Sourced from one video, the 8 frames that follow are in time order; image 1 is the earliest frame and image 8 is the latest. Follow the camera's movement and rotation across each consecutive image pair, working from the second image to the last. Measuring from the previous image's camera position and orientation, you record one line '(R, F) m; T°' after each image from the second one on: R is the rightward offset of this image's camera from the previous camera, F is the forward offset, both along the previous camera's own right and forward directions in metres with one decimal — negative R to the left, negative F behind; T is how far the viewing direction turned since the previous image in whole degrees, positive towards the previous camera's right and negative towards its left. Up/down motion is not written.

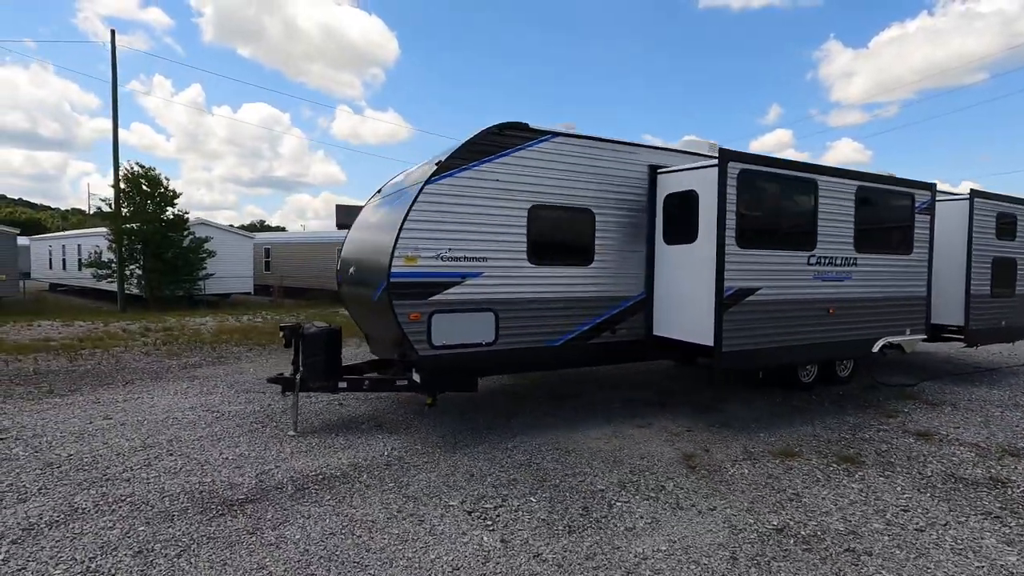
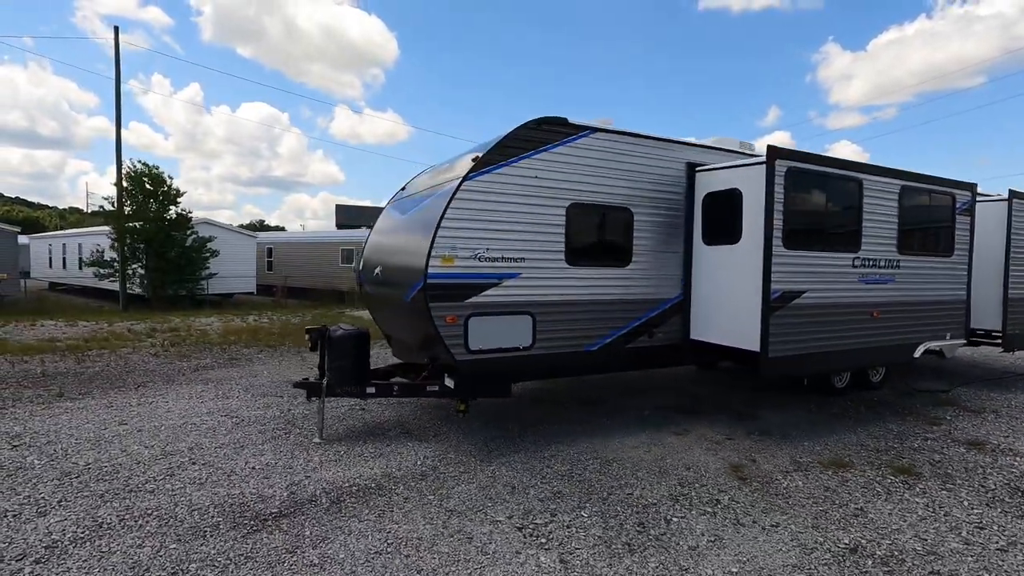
(-0.3, +0.2) m; 0°
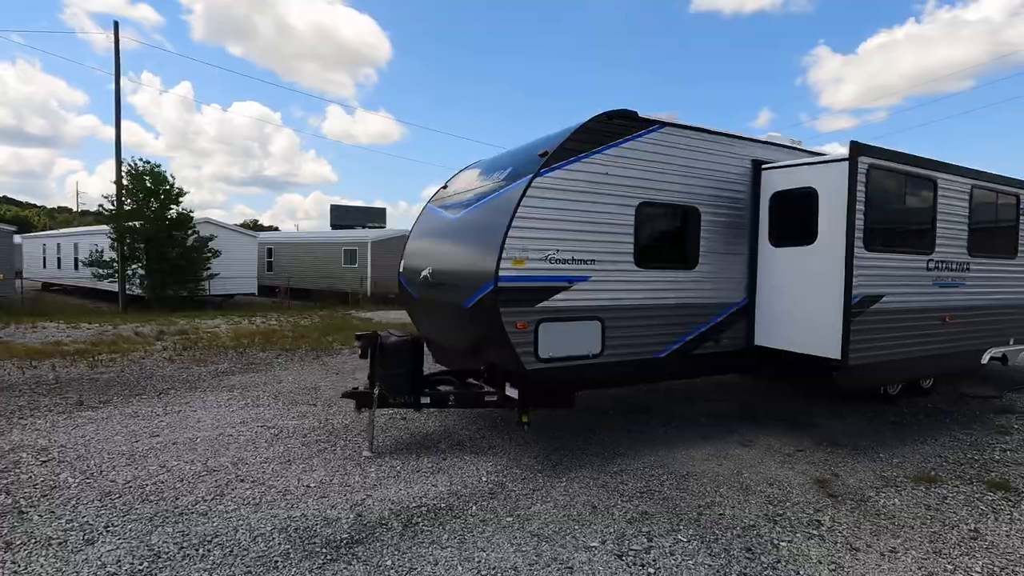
(-0.6, +0.3) m; +1°
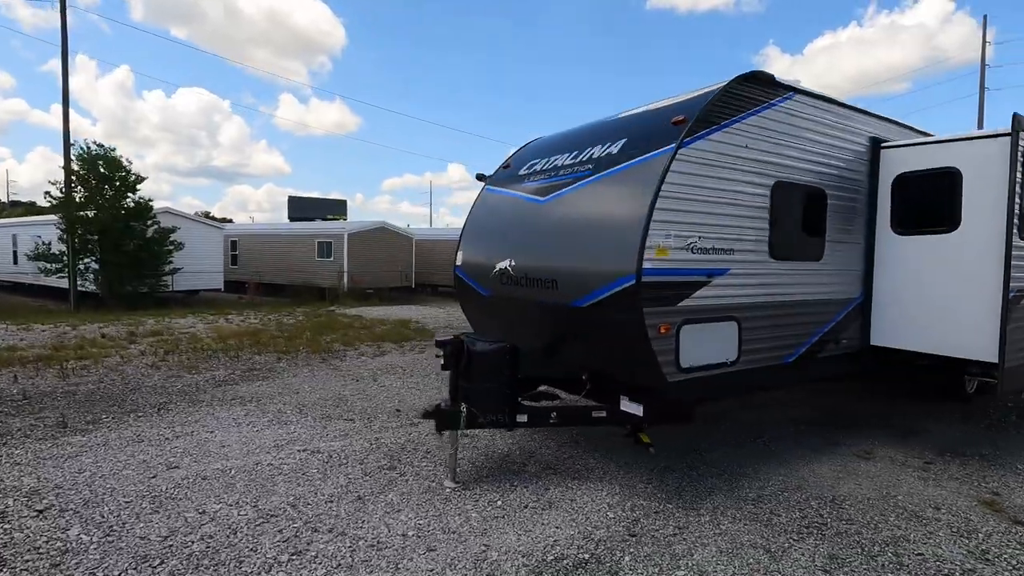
(-1.1, +0.8) m; +4°
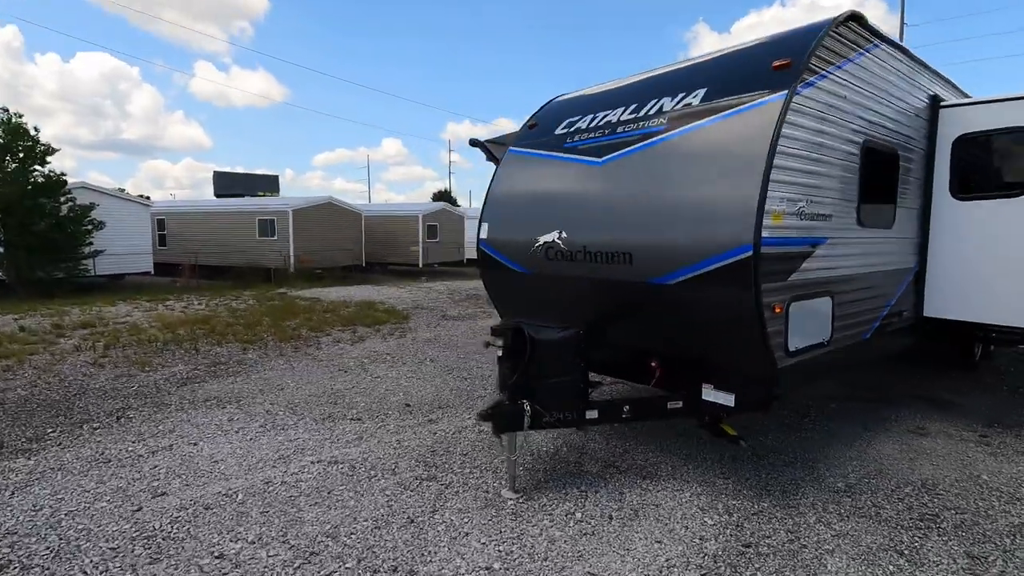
(-0.8, +0.6) m; +6°
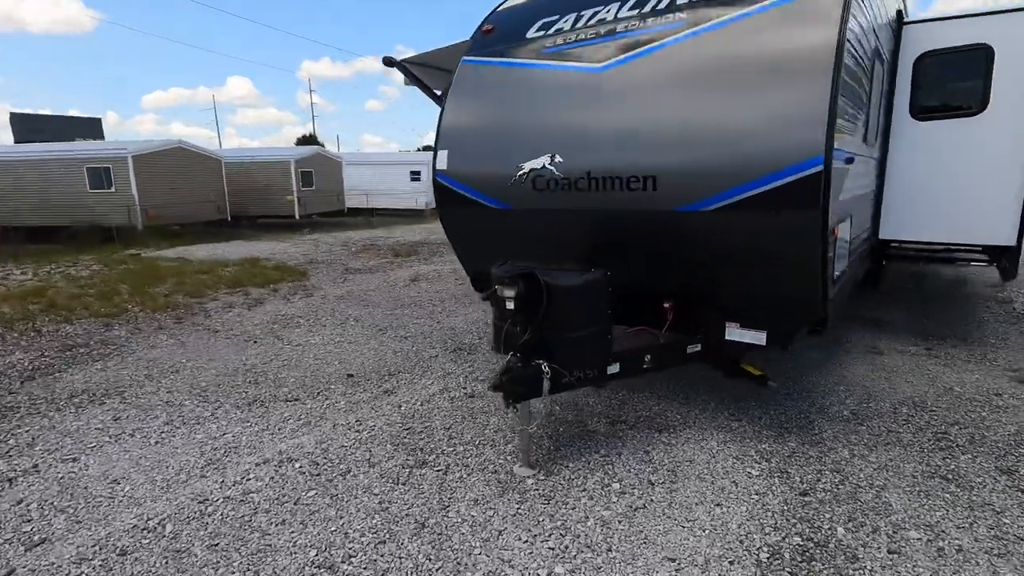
(-0.6, +0.7) m; +13°
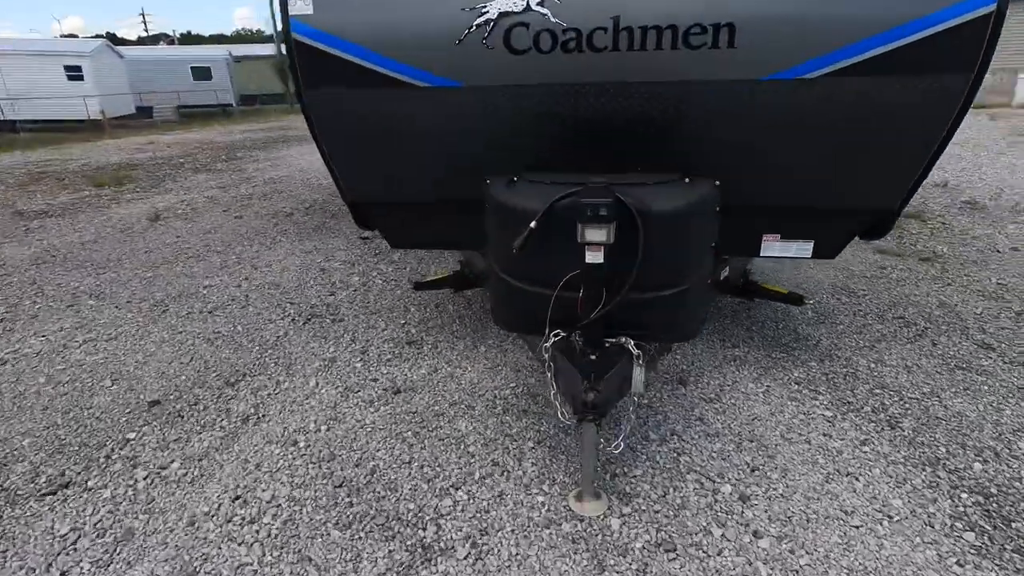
(-0.8, +1.4) m; +27°
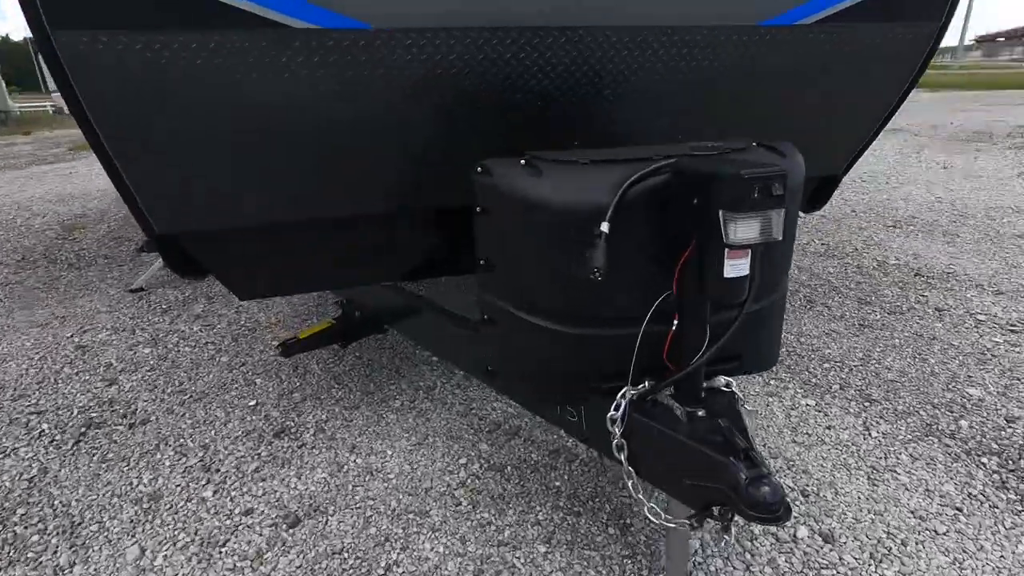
(-0.5, +0.8) m; +23°
